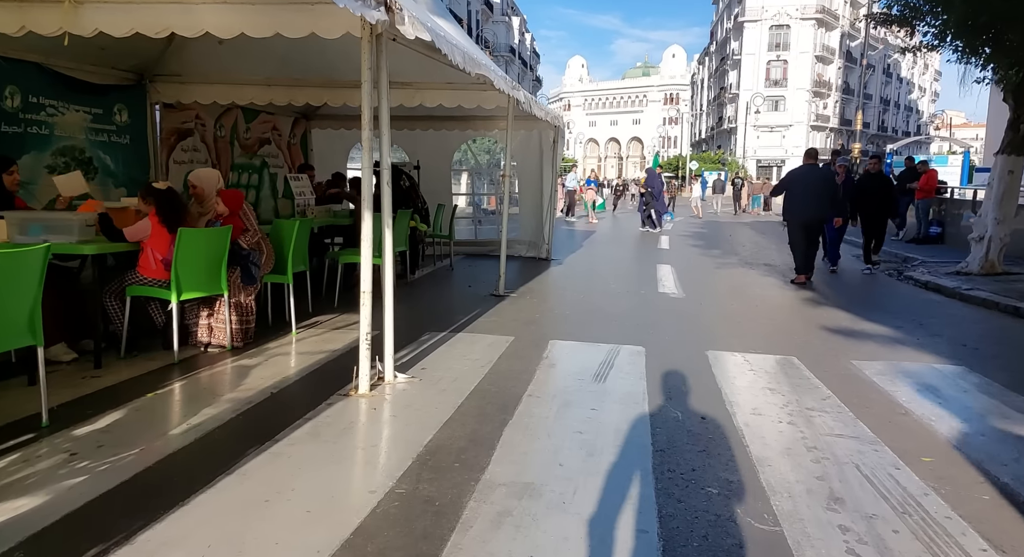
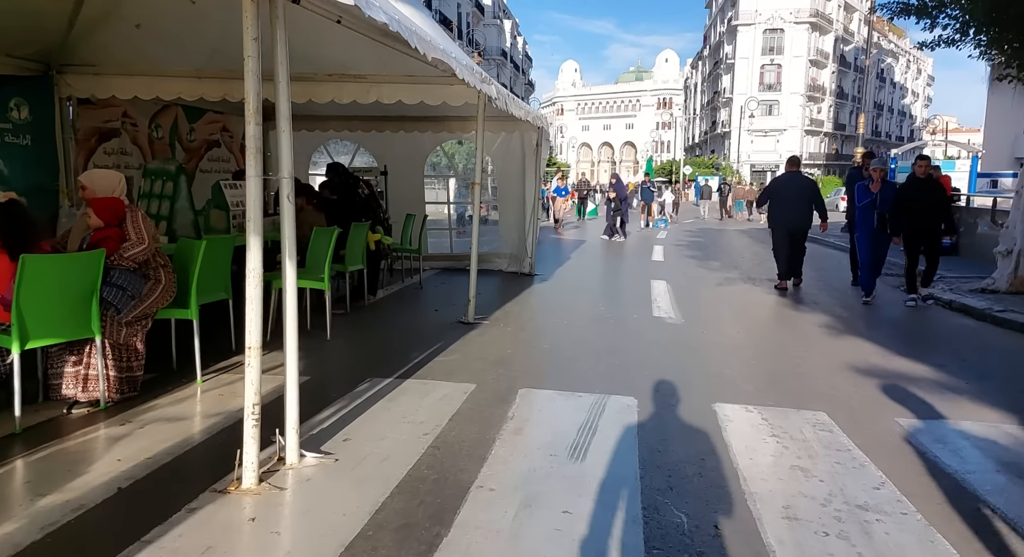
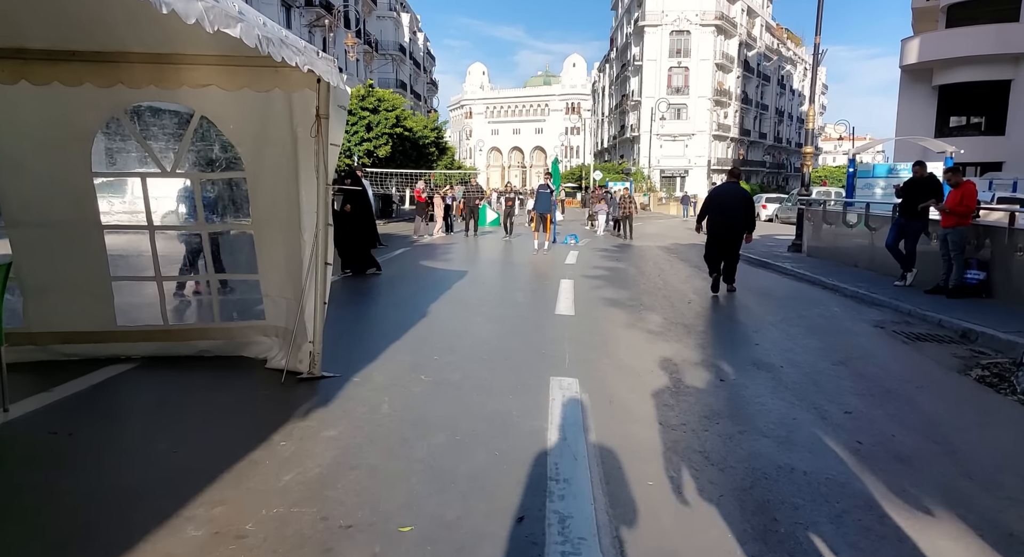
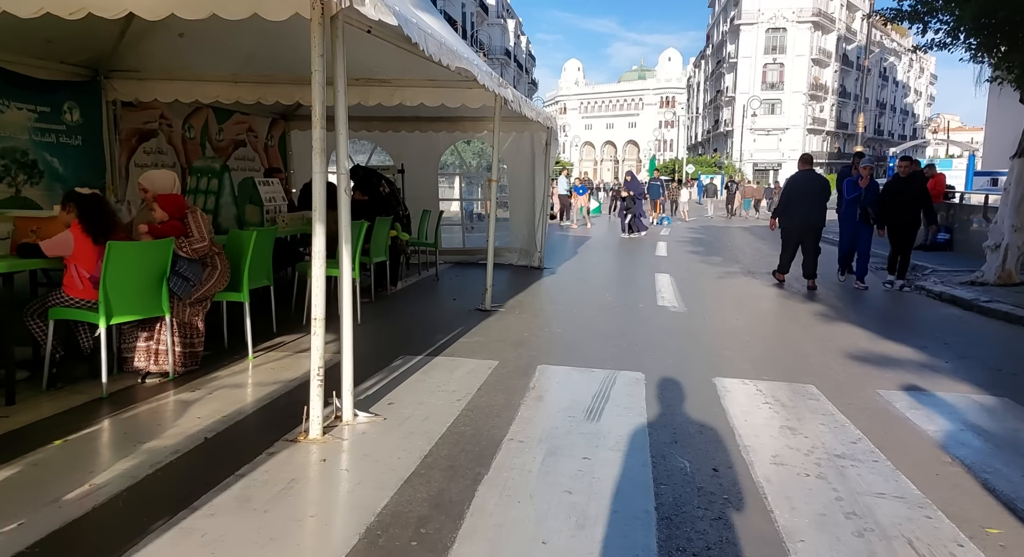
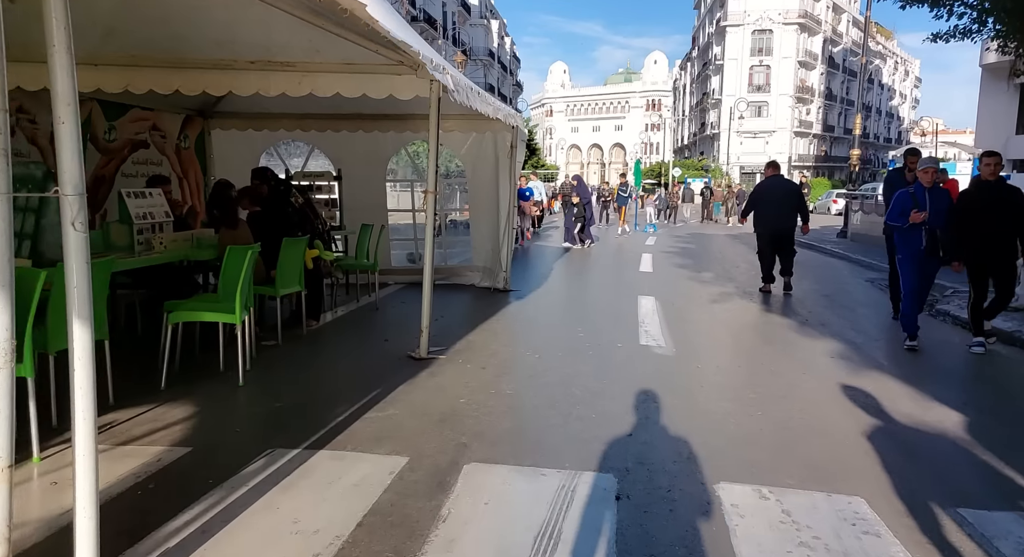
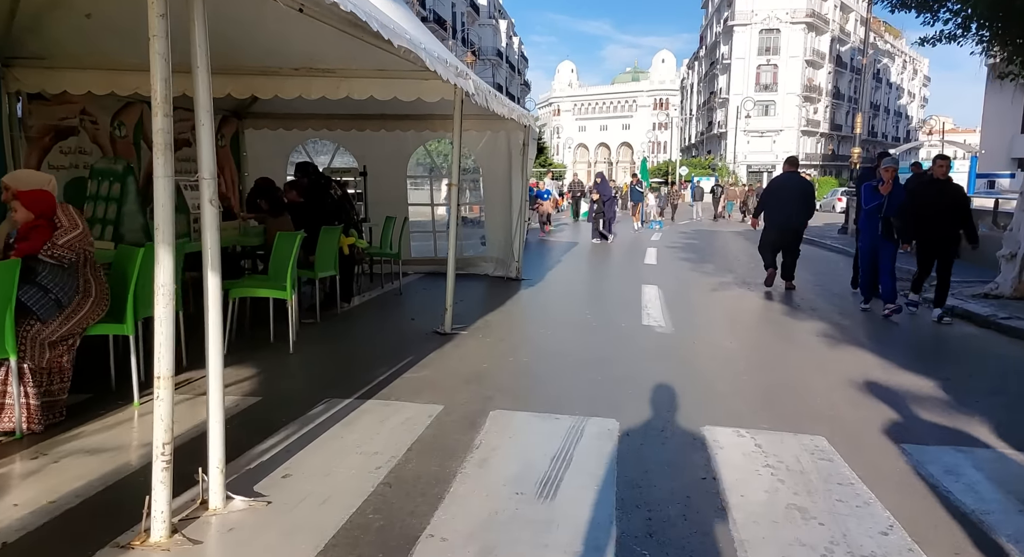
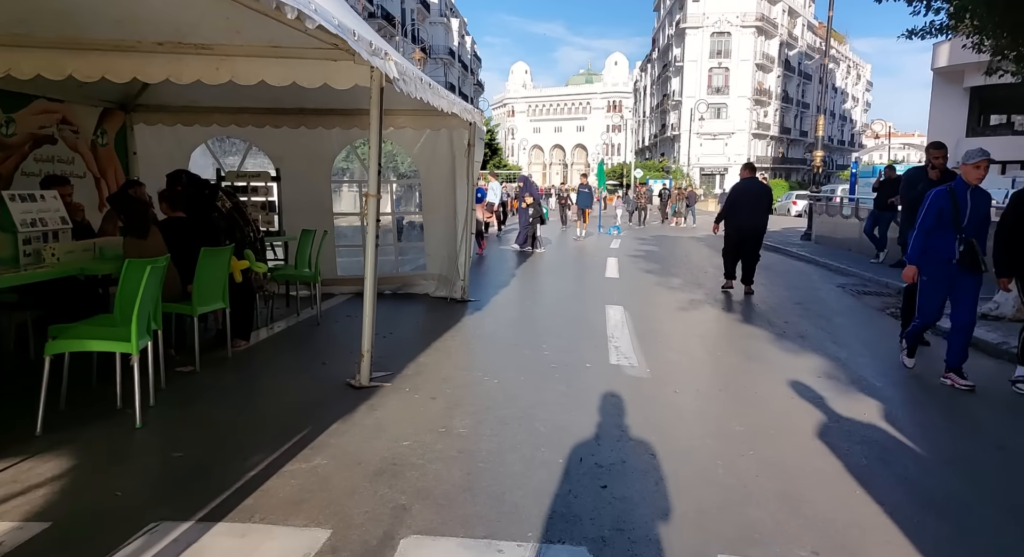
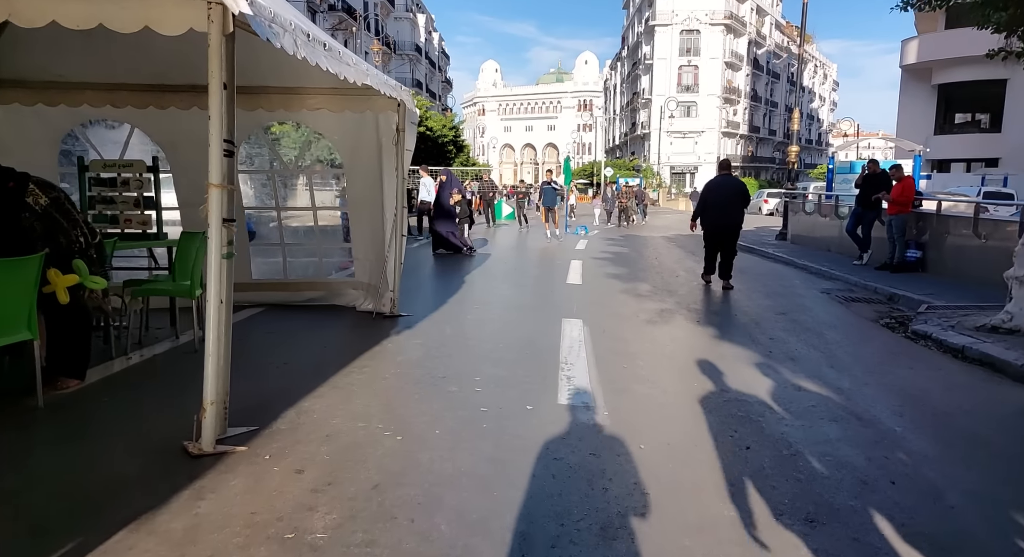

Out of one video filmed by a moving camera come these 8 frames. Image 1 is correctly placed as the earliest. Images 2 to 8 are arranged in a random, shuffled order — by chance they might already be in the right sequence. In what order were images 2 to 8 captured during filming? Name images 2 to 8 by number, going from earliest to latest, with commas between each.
4, 2, 6, 5, 7, 8, 3
